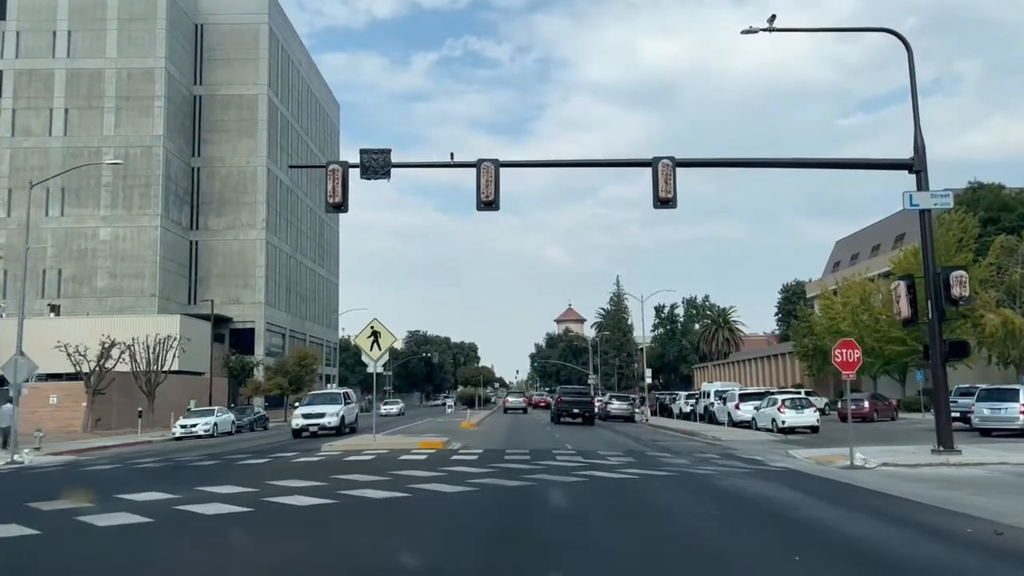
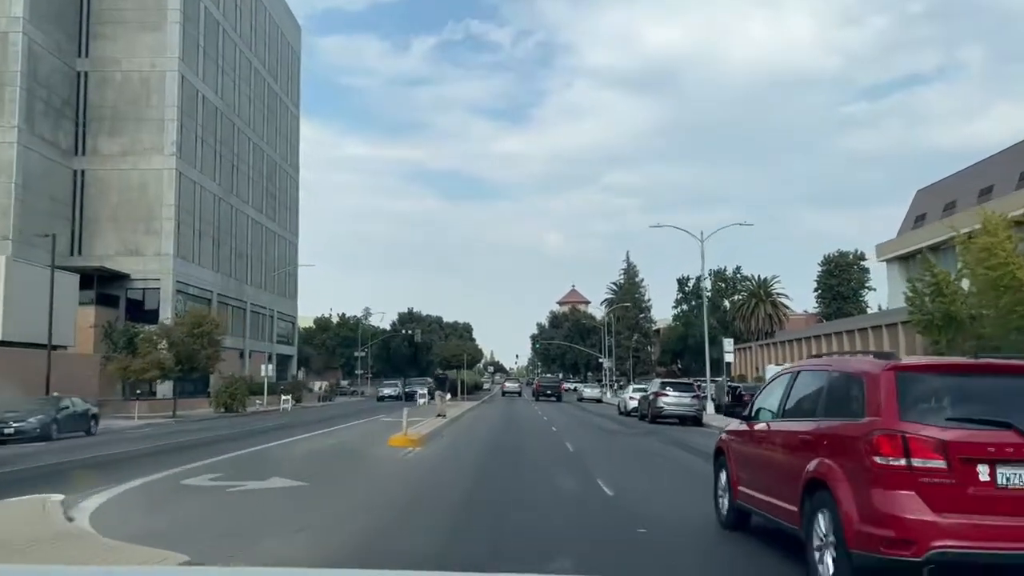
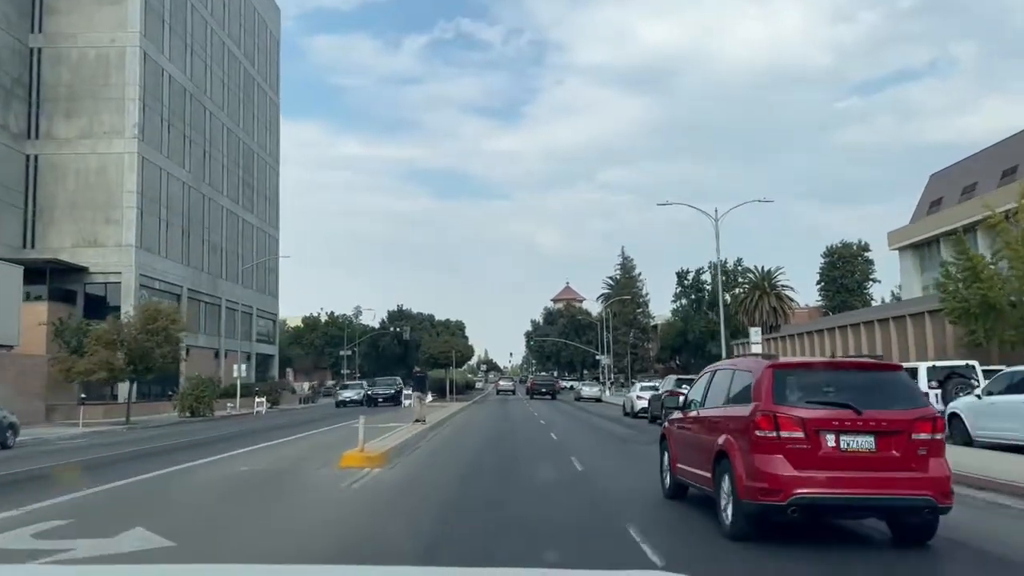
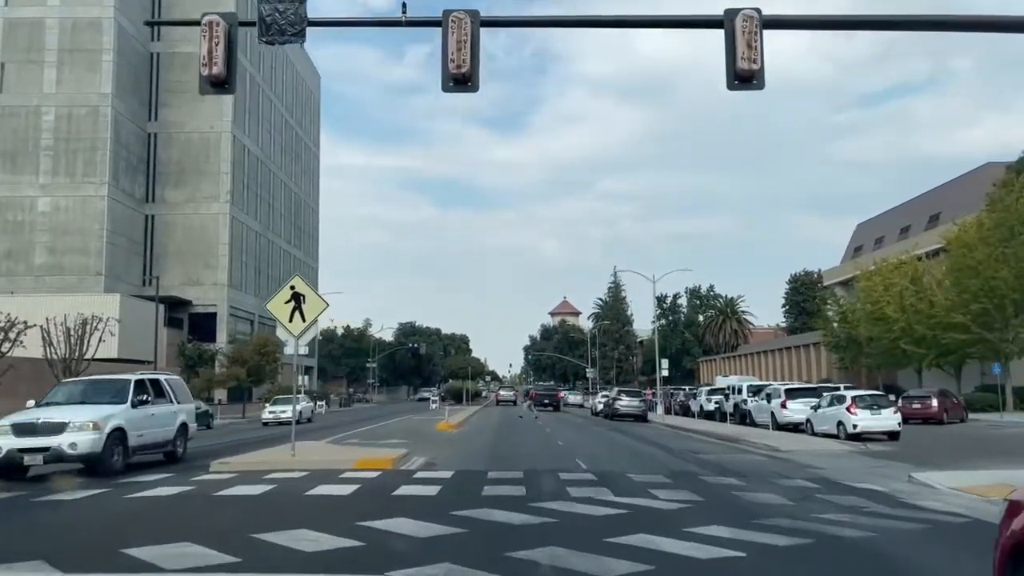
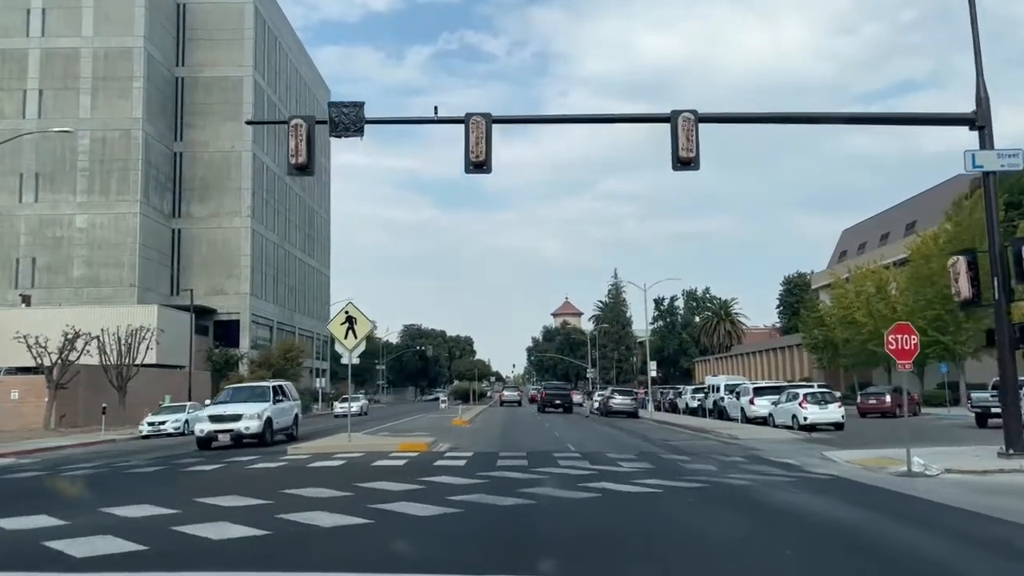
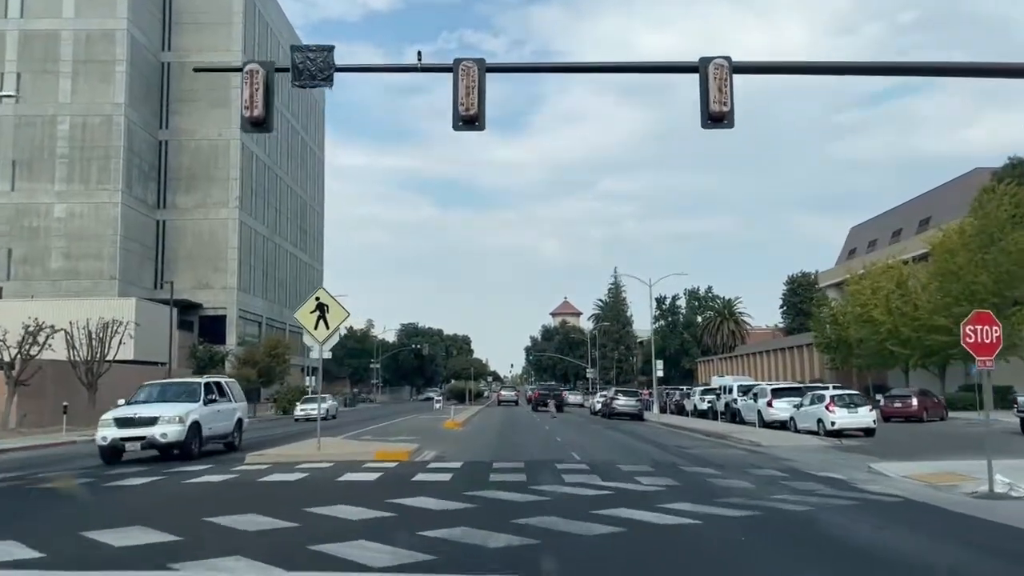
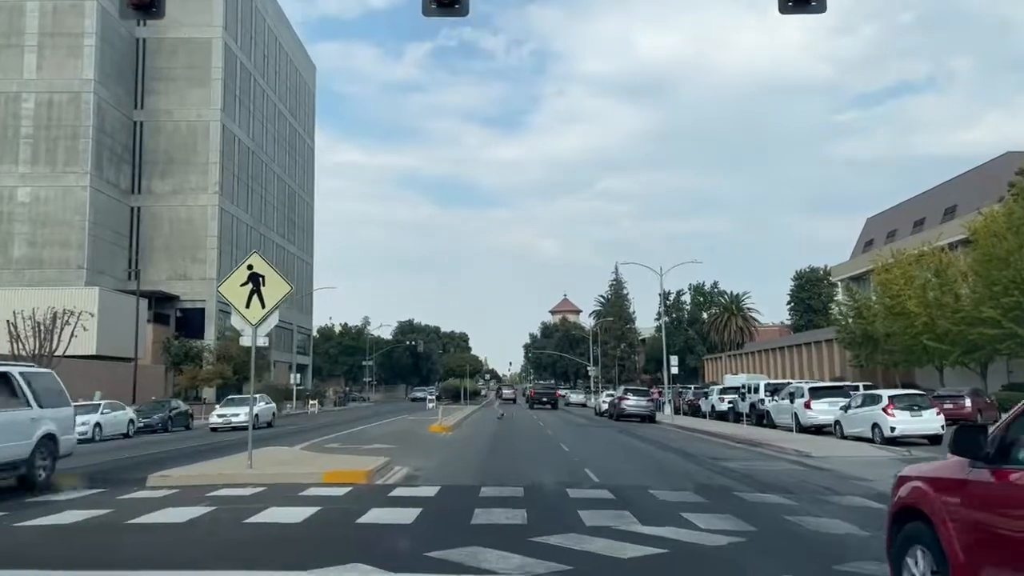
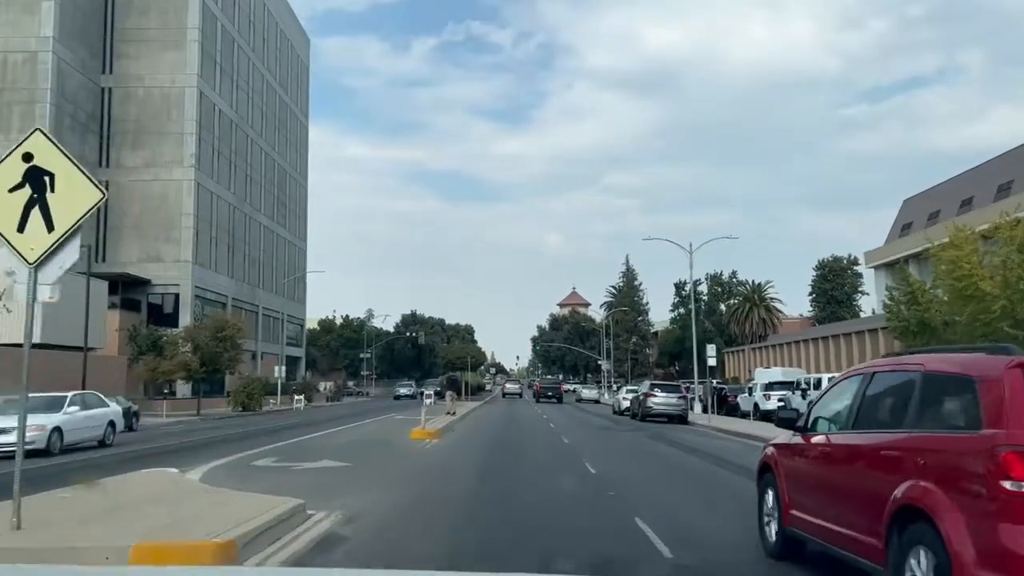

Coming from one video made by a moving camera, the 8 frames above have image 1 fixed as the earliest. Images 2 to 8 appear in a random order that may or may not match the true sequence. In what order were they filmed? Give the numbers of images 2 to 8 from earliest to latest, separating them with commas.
5, 6, 4, 7, 8, 2, 3
